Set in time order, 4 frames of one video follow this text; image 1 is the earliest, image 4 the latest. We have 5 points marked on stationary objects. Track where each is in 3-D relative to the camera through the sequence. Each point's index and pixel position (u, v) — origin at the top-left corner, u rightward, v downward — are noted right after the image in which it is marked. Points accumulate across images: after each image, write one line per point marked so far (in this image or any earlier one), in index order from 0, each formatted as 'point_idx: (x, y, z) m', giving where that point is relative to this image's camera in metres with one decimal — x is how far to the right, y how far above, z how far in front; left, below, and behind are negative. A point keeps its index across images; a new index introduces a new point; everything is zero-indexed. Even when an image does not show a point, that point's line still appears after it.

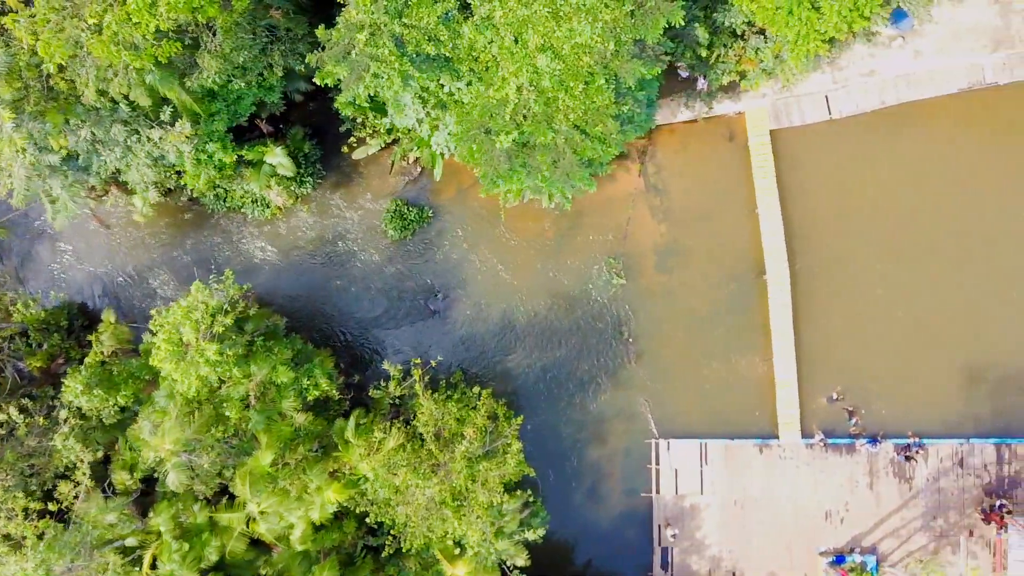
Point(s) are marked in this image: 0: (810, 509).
0: (+7.6, -5.6, +17.2) m
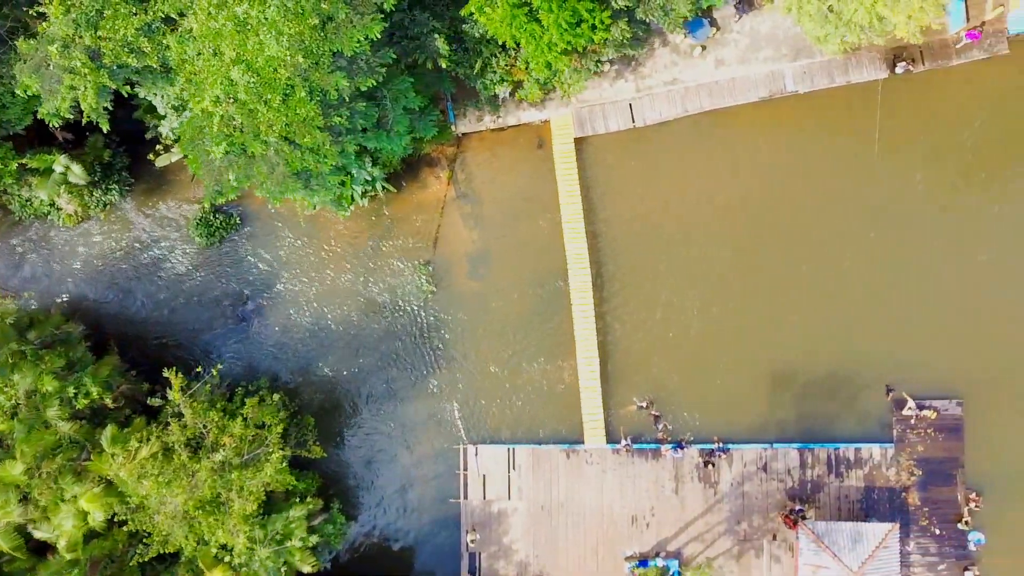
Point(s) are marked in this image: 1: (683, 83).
0: (+2.7, -5.8, +17.3) m
1: (+4.3, +5.1, +17.0) m
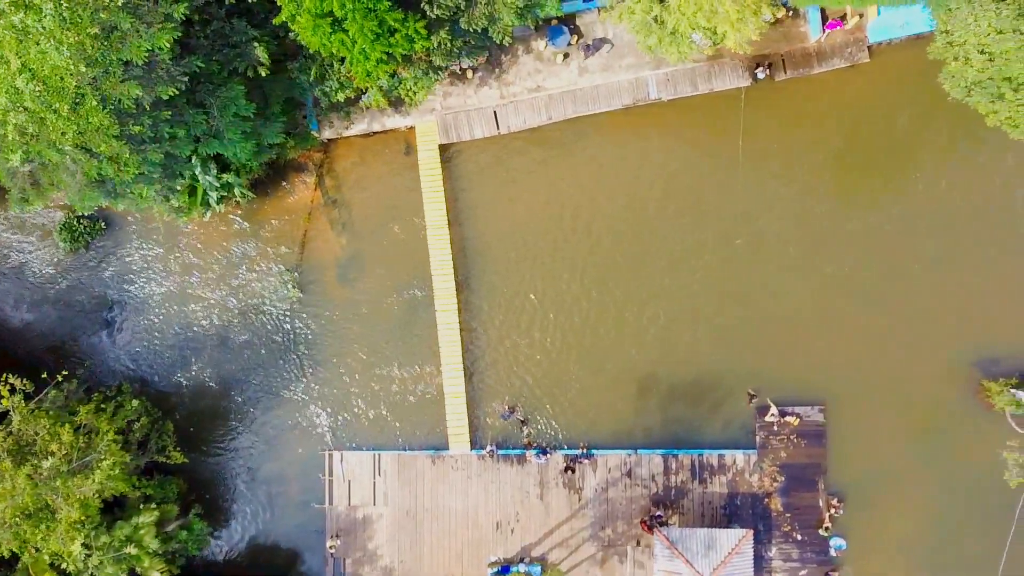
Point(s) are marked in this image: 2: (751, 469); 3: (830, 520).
0: (-0.8, -5.9, +17.4) m
1: (+0.9, +5.0, +17.1) m
2: (+6.1, -4.6, +17.3) m
3: (+8.1, -5.9, +17.2) m
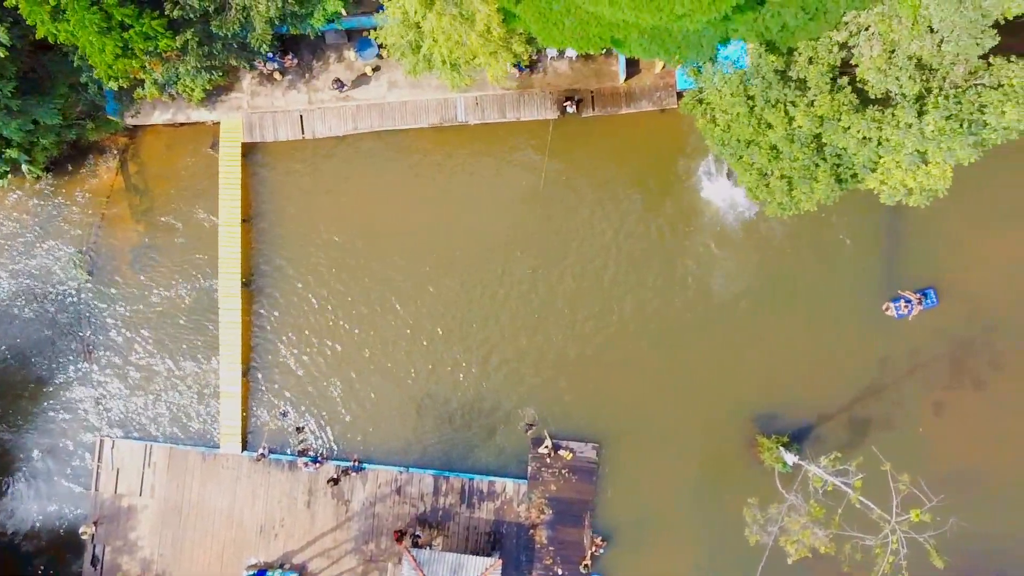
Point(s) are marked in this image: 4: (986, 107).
0: (-6.8, -6.0, +17.3) m
1: (-4.0, +4.7, +17.0) m
2: (+0.2, -5.4, +17.4) m
3: (+2.0, -6.9, +17.3) m
4: (+7.6, +3.0, +11.0) m
